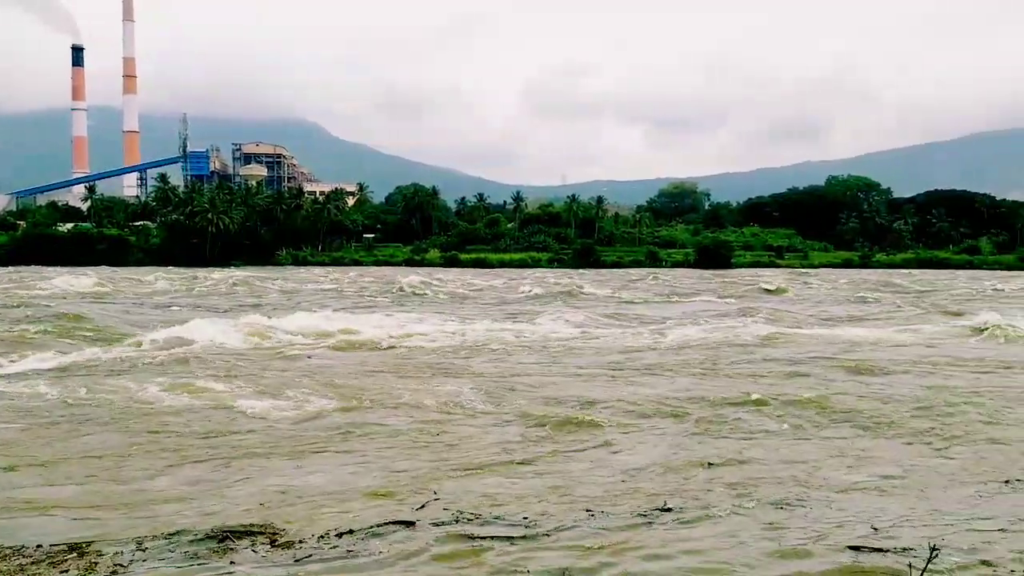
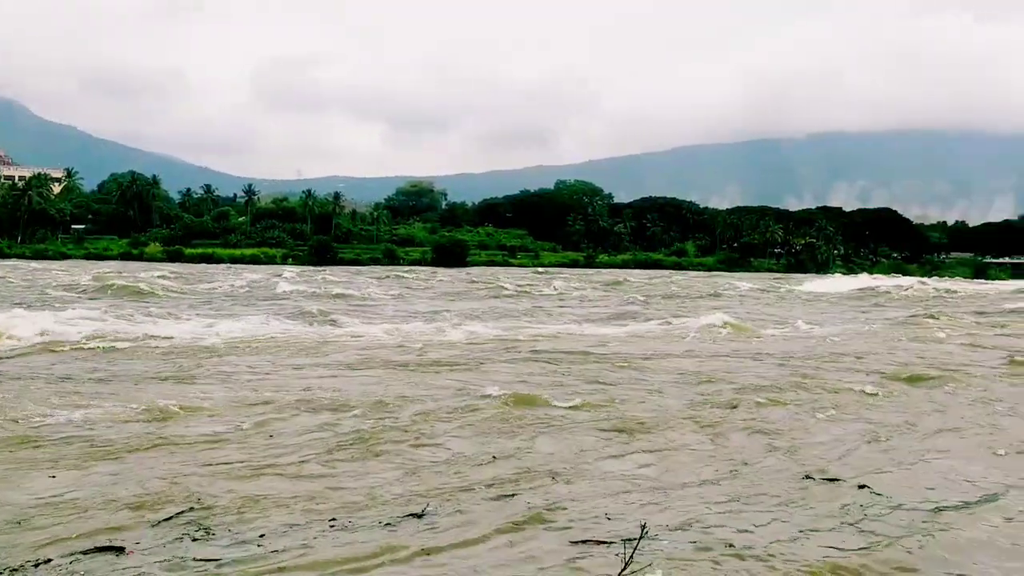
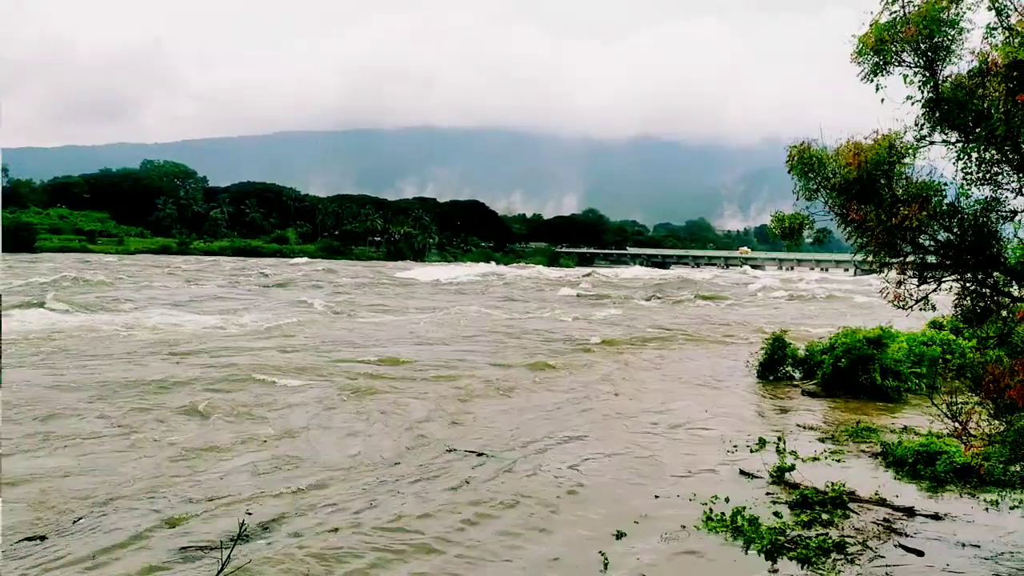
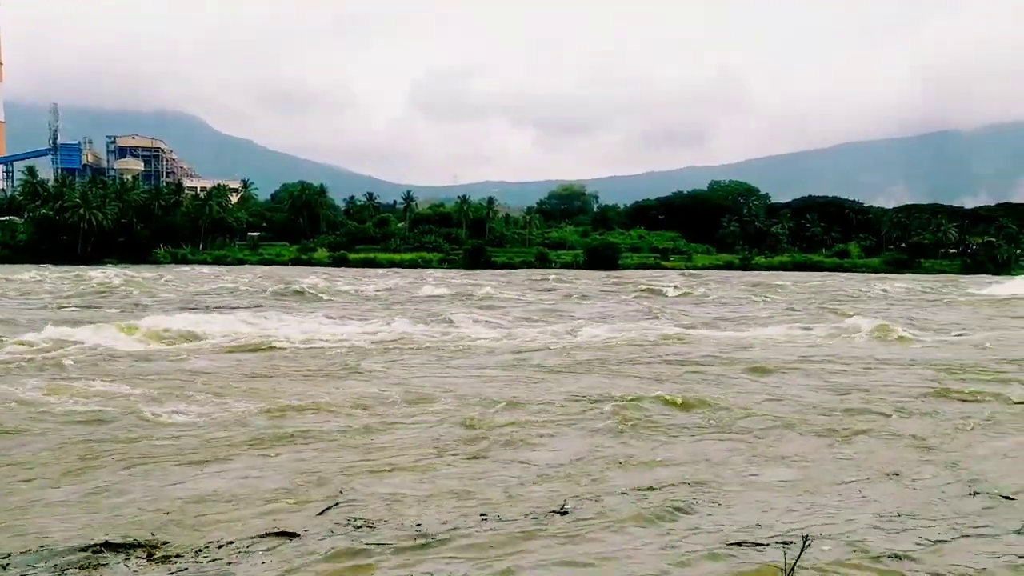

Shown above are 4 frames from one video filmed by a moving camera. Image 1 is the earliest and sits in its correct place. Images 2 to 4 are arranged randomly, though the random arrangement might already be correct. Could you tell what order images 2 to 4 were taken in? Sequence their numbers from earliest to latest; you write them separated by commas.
4, 2, 3
